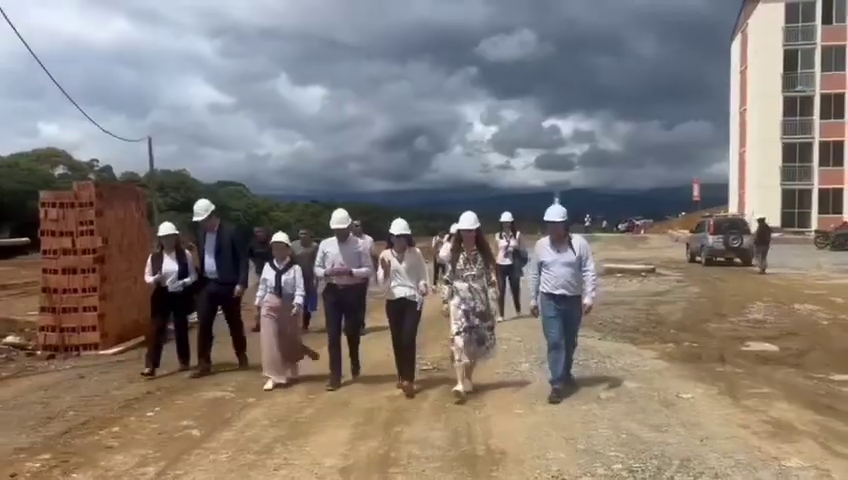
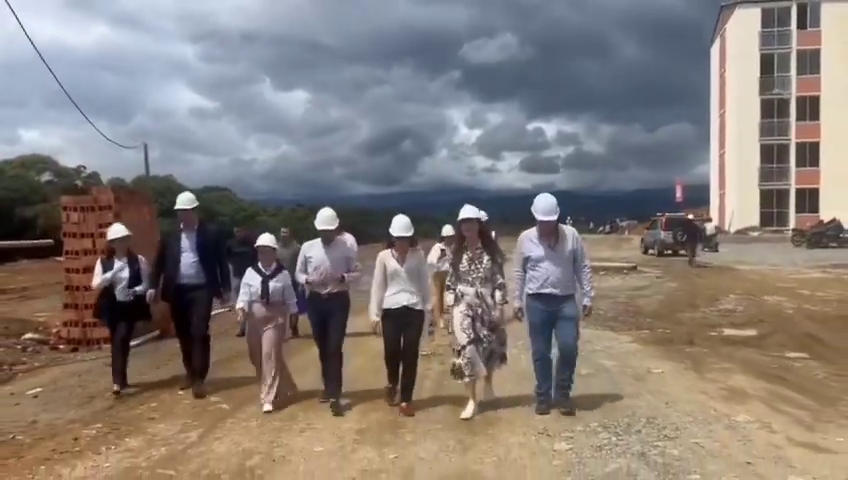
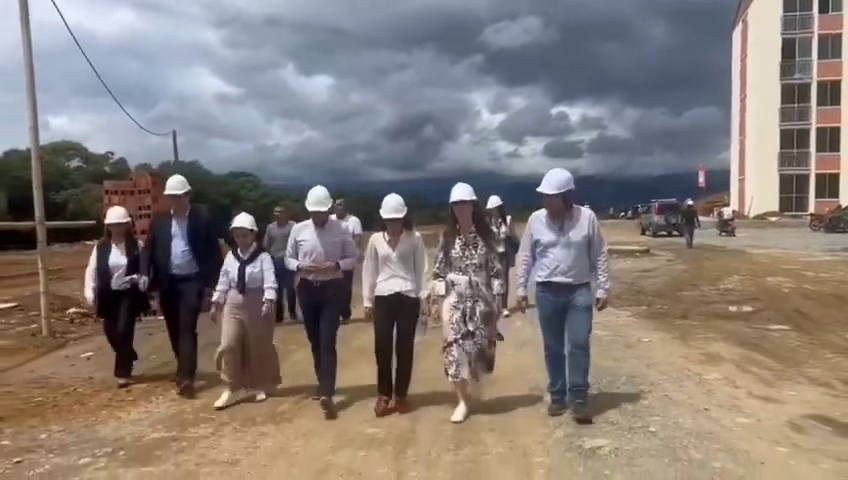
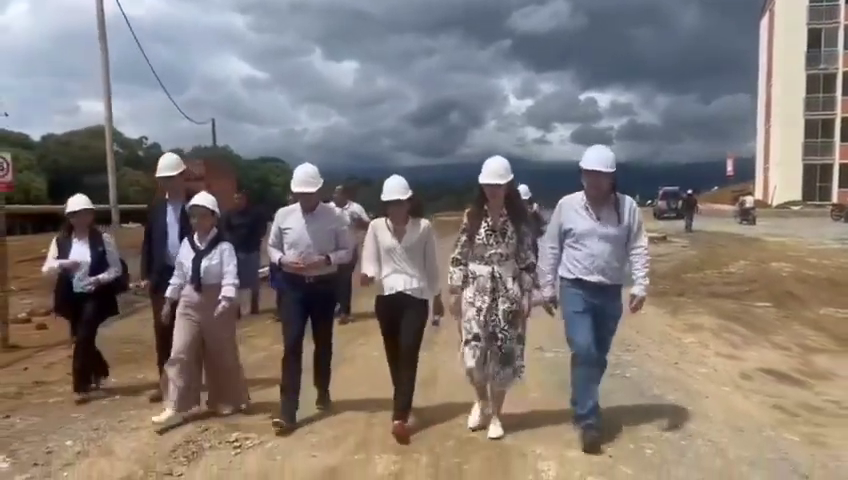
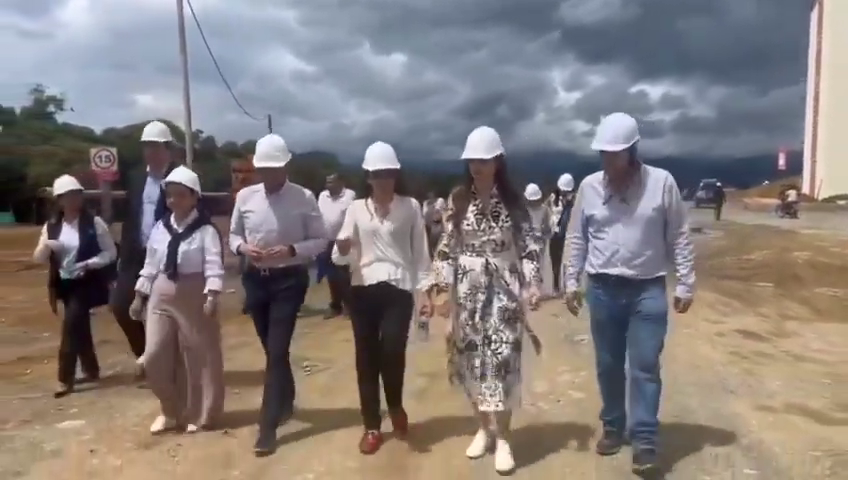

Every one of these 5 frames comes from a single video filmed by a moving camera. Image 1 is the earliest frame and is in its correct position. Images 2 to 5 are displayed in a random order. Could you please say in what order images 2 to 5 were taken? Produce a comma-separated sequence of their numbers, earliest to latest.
2, 3, 4, 5
